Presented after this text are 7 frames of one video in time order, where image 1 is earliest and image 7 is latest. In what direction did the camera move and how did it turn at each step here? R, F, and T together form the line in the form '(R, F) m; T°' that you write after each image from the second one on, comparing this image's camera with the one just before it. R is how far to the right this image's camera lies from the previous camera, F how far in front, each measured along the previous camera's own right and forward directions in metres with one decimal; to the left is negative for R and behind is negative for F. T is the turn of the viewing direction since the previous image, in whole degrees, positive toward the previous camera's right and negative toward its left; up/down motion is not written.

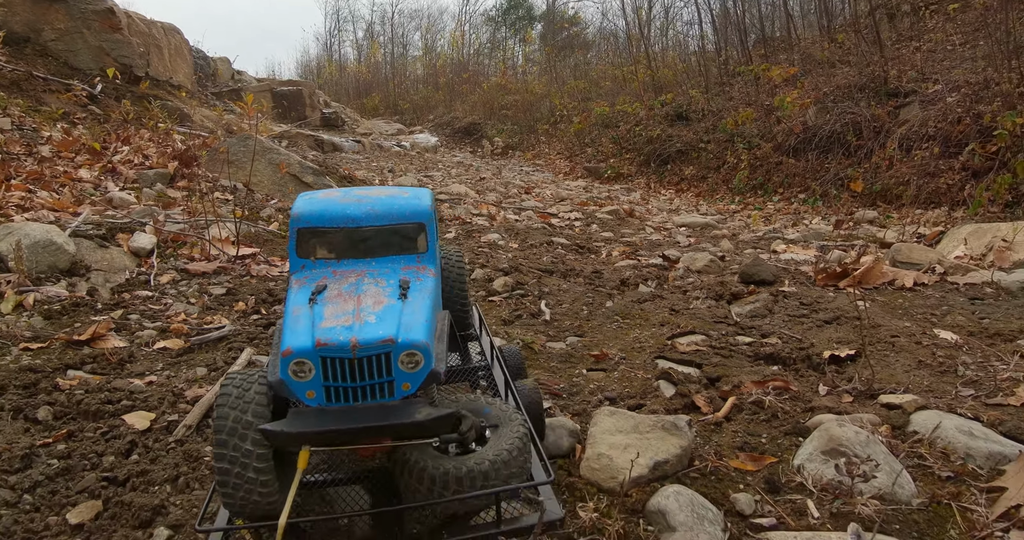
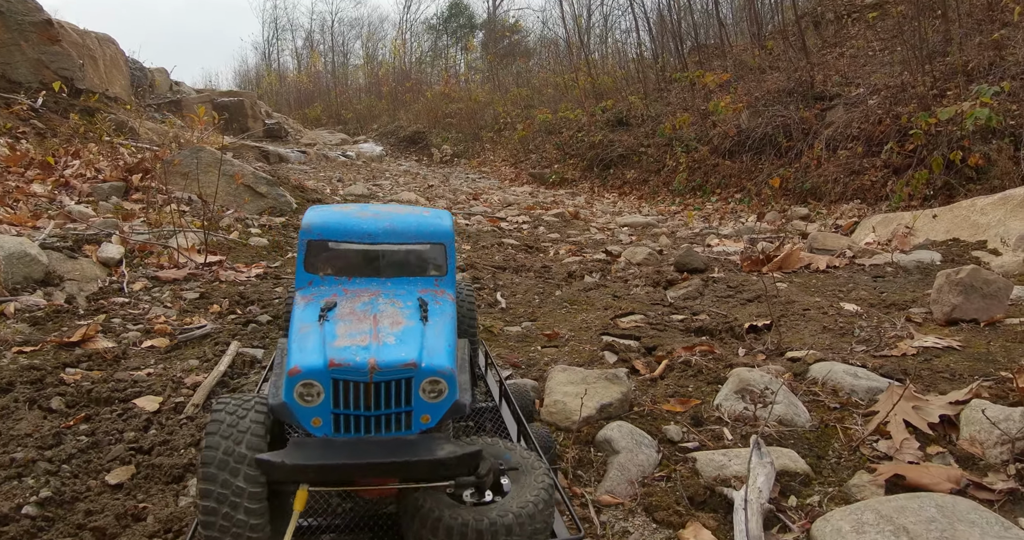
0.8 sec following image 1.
(-0.1, -0.5) m; +4°
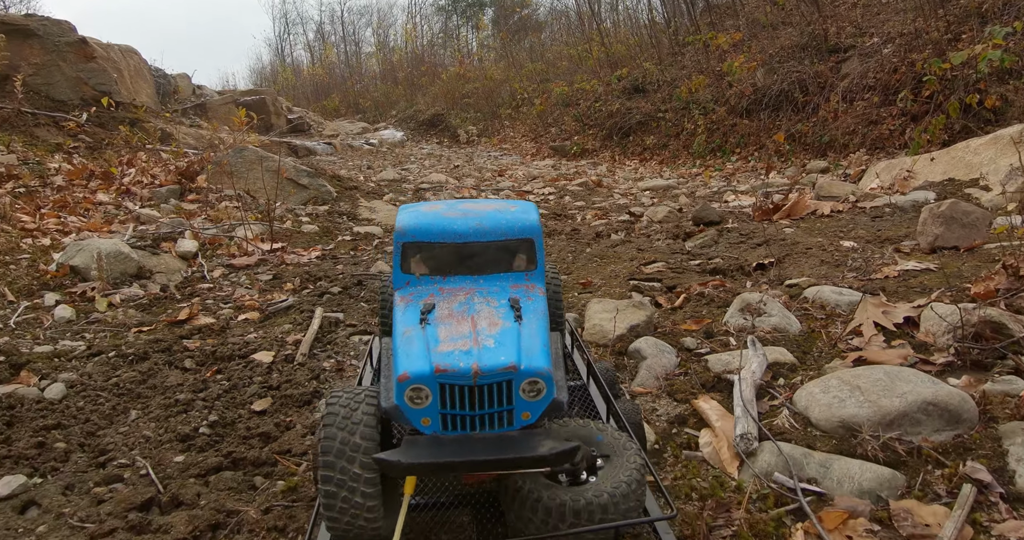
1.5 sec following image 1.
(-0.1, -0.8) m; -2°
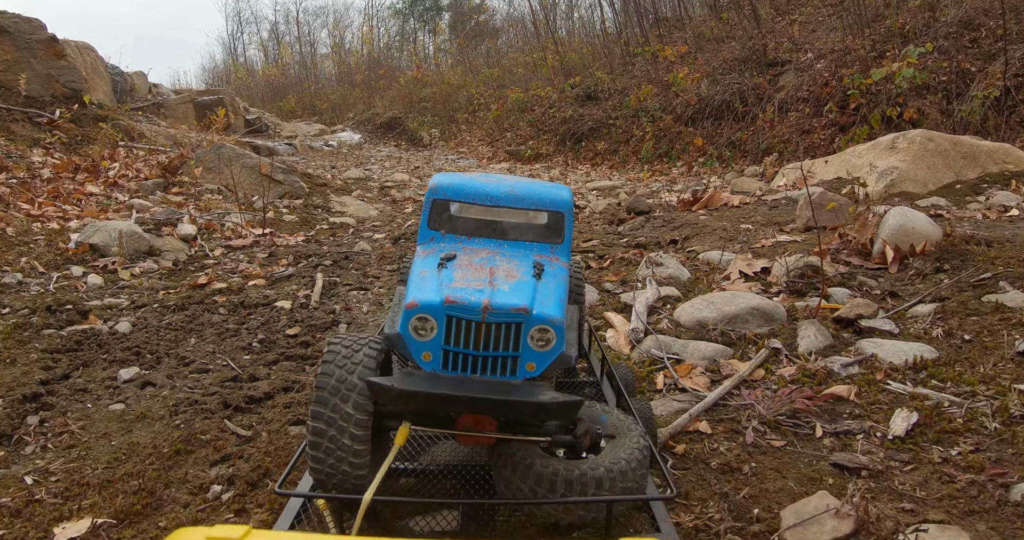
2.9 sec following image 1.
(-0.1, -1.3) m; +3°
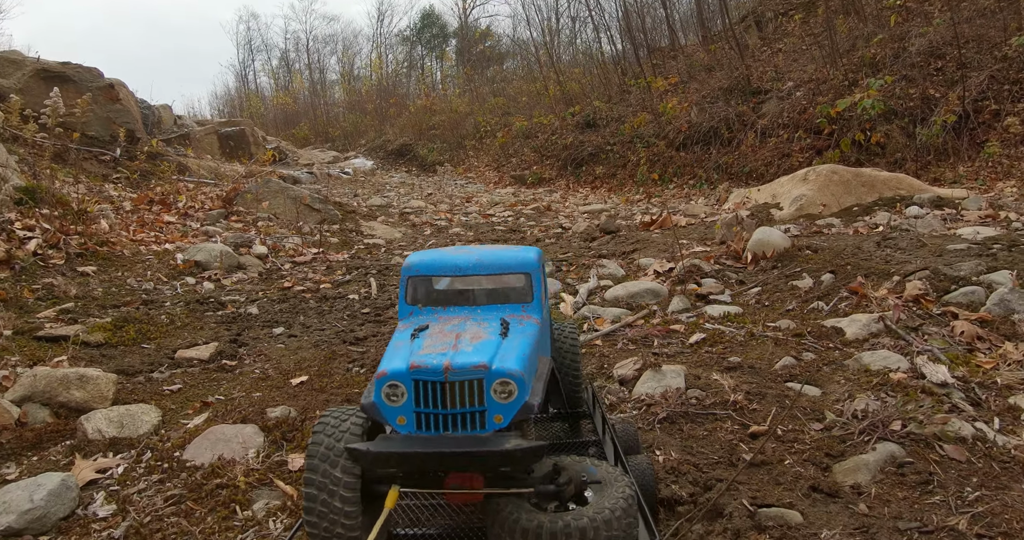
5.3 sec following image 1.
(+0.2, -2.7) m; -1°
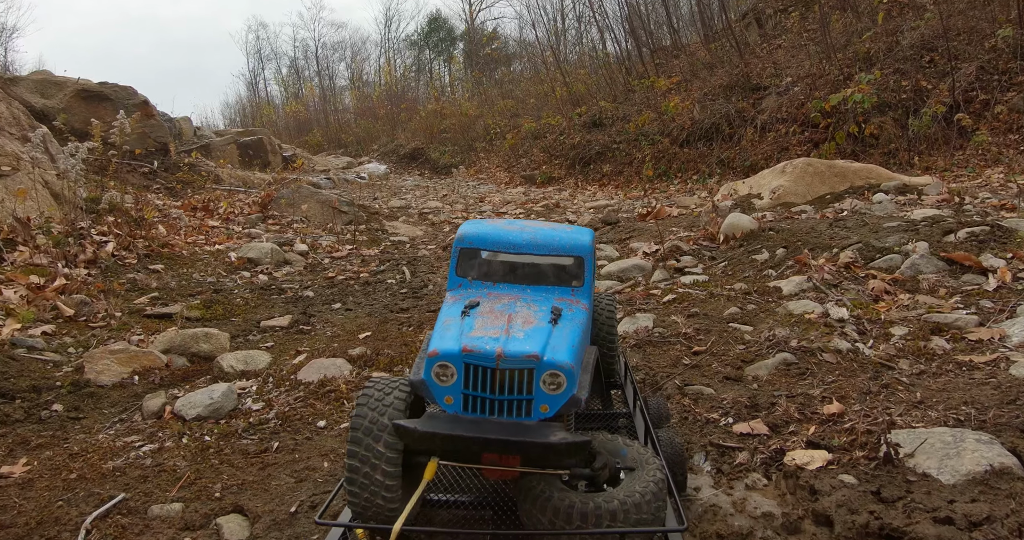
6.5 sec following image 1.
(0.0, -1.6) m; -1°
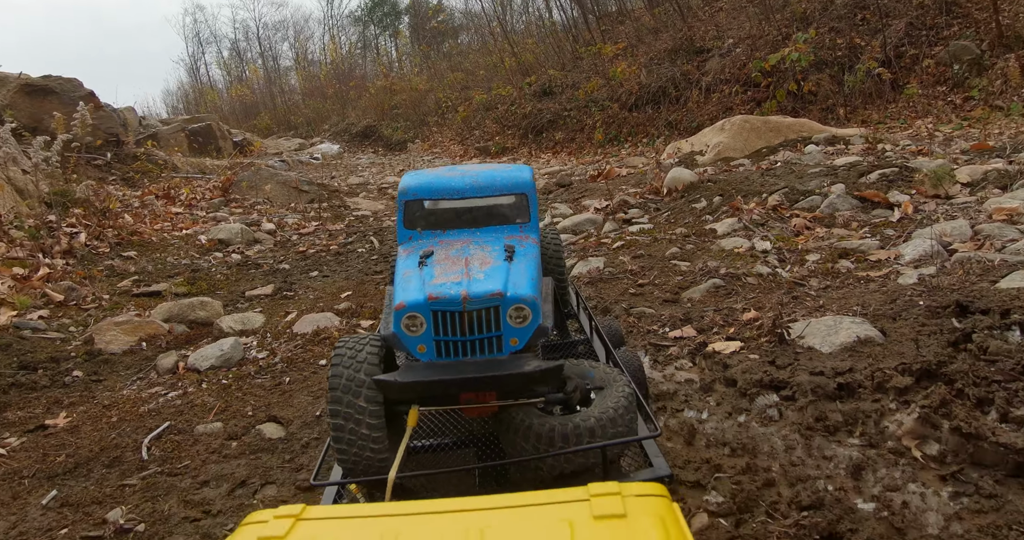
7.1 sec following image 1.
(0.0, -0.7) m; +3°
